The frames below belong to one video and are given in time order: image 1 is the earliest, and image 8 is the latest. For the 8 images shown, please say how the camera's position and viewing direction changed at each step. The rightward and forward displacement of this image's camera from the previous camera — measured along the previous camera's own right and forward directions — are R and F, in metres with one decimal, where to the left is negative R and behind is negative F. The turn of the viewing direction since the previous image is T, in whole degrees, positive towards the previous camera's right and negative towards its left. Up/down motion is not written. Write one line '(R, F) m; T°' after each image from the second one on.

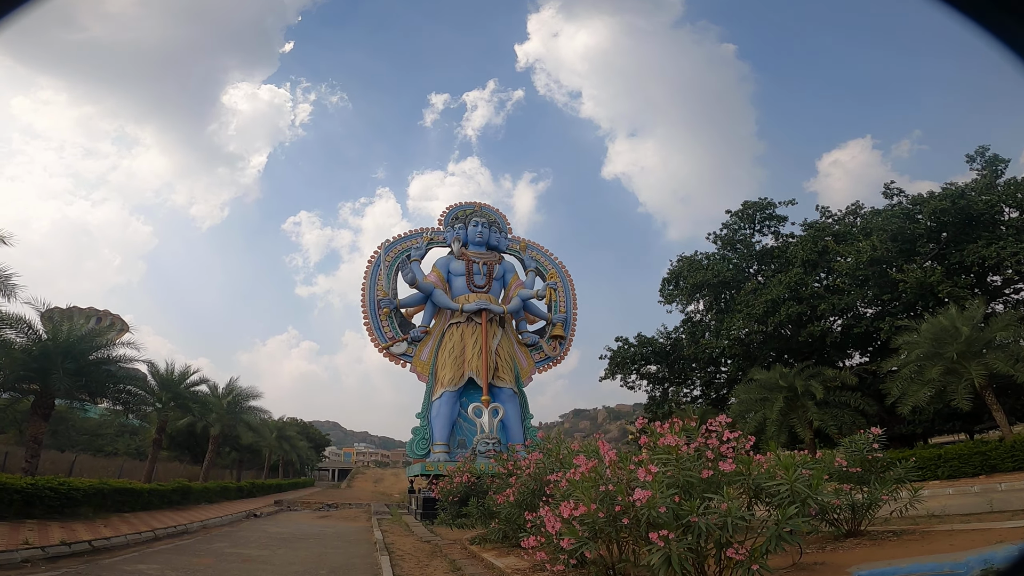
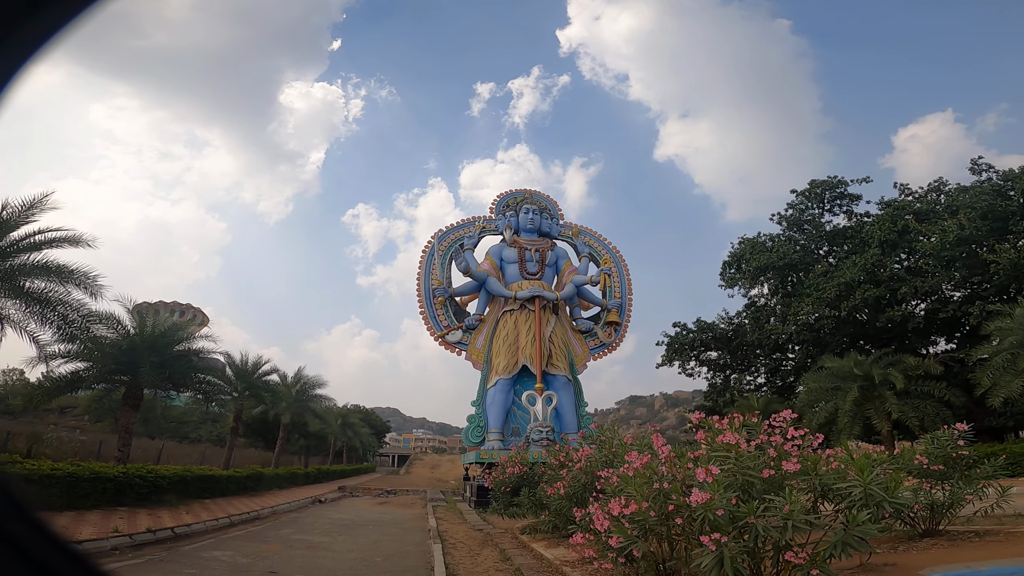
(+0.1, +0.1) m; -6°
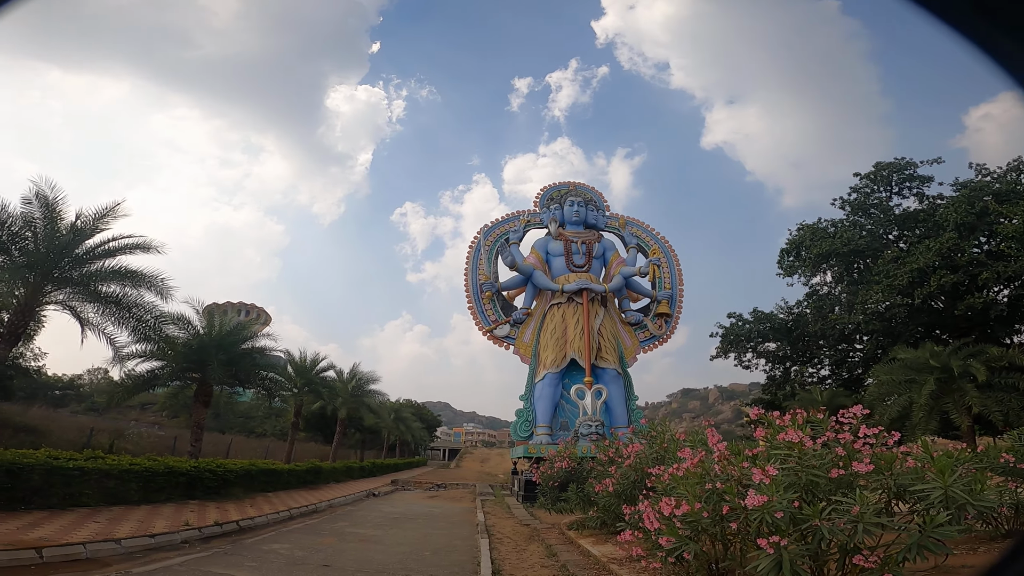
(+0.1, +0.2) m; -5°
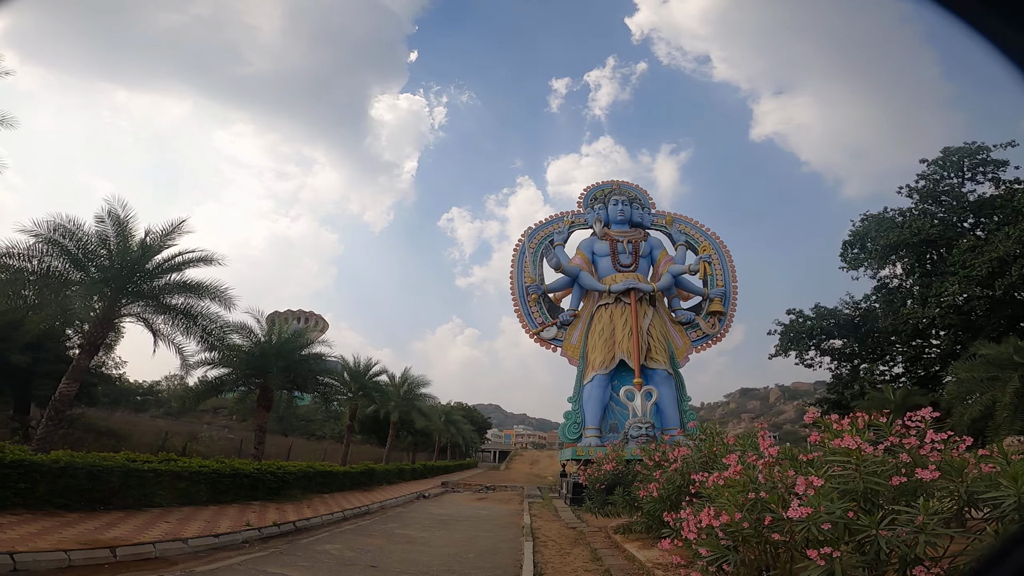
(+0.1, 0.0) m; -5°
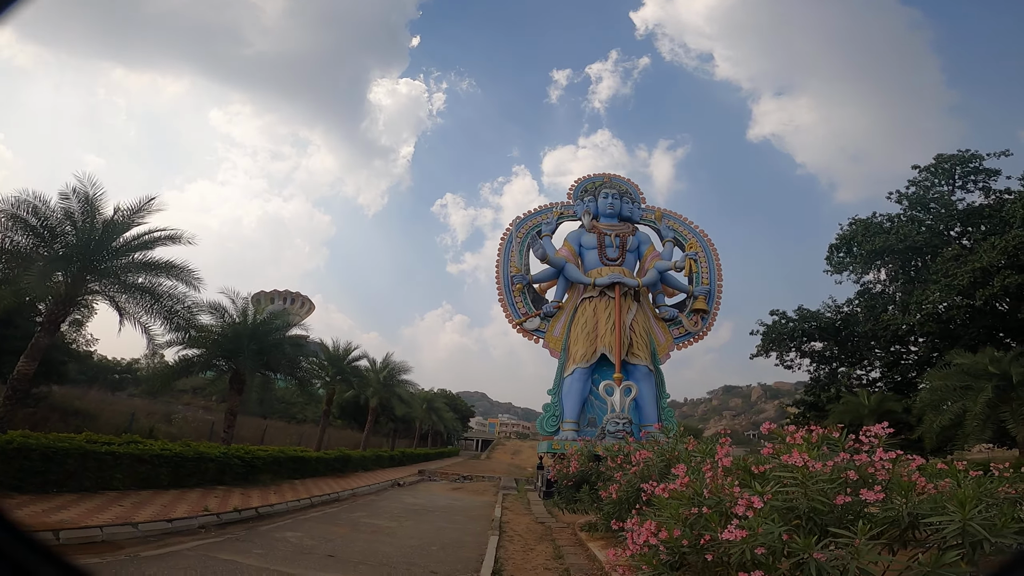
(+0.2, +0.2) m; +1°
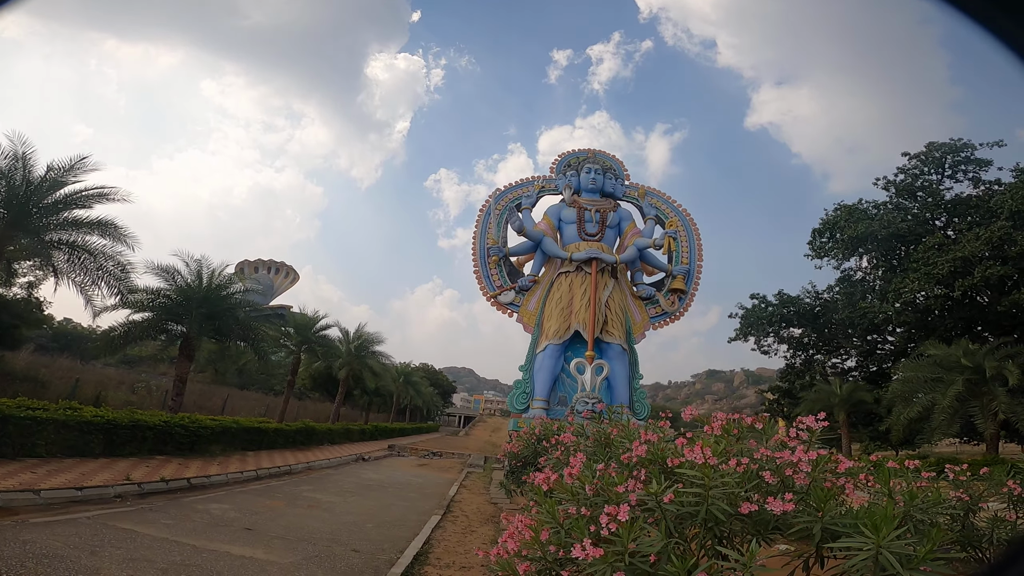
(+0.4, +0.5) m; +1°
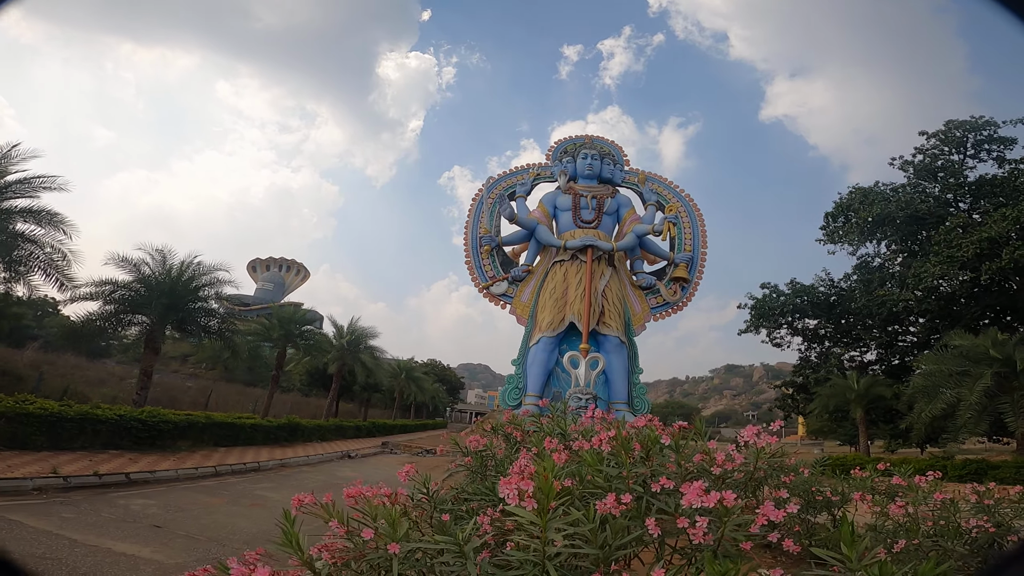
(+0.6, +0.9) m; -1°
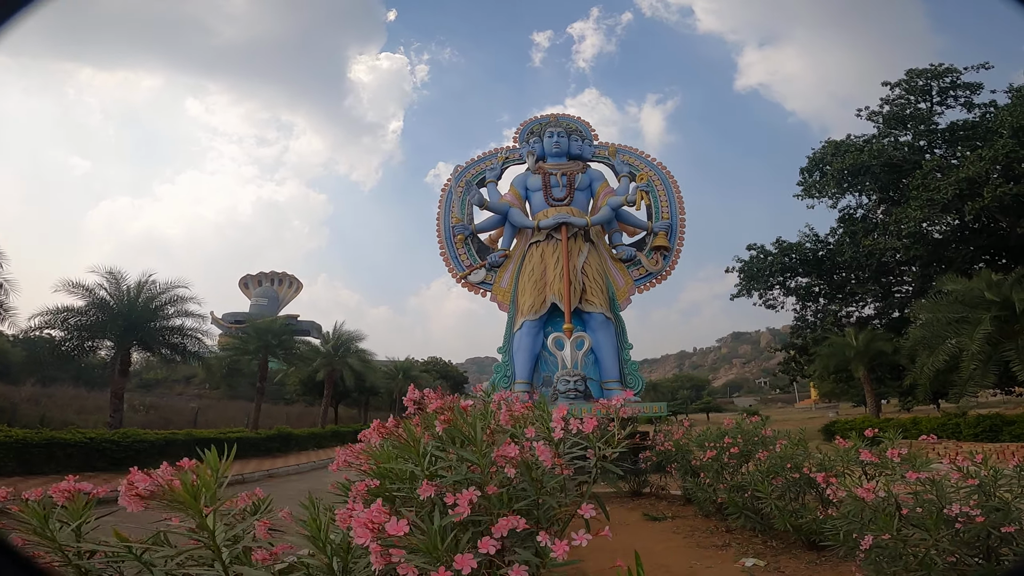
(+0.5, +0.5) m; 0°
